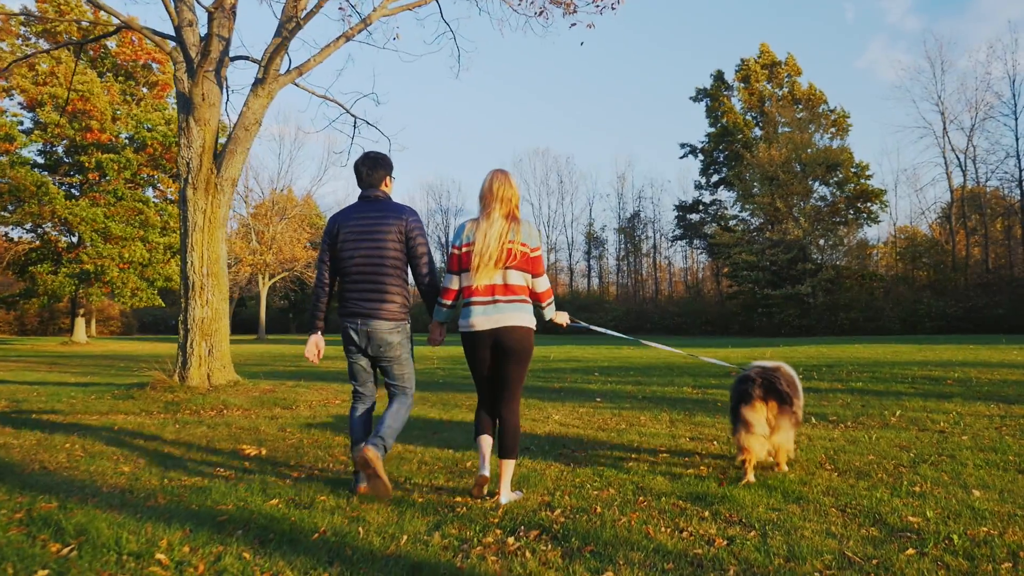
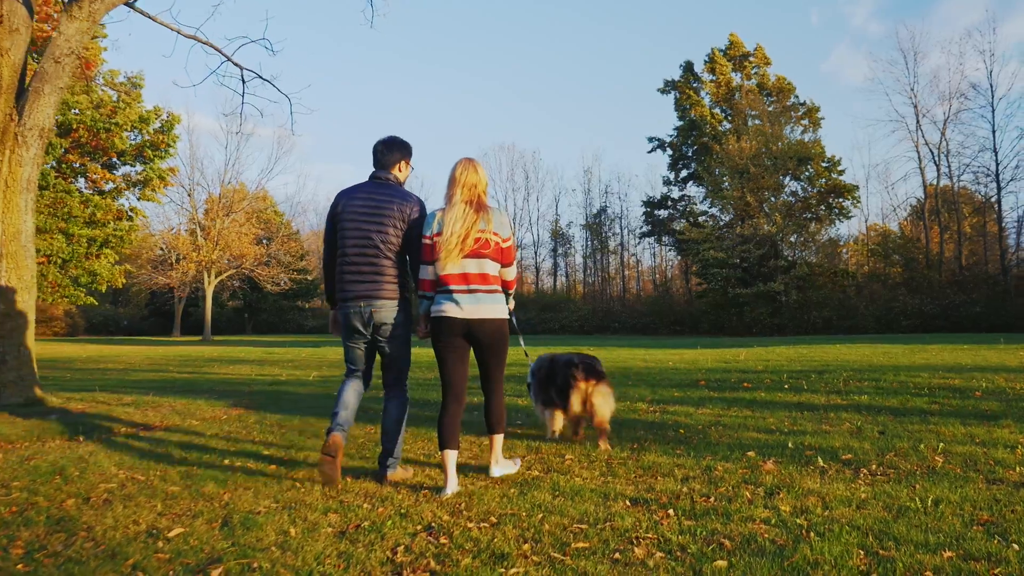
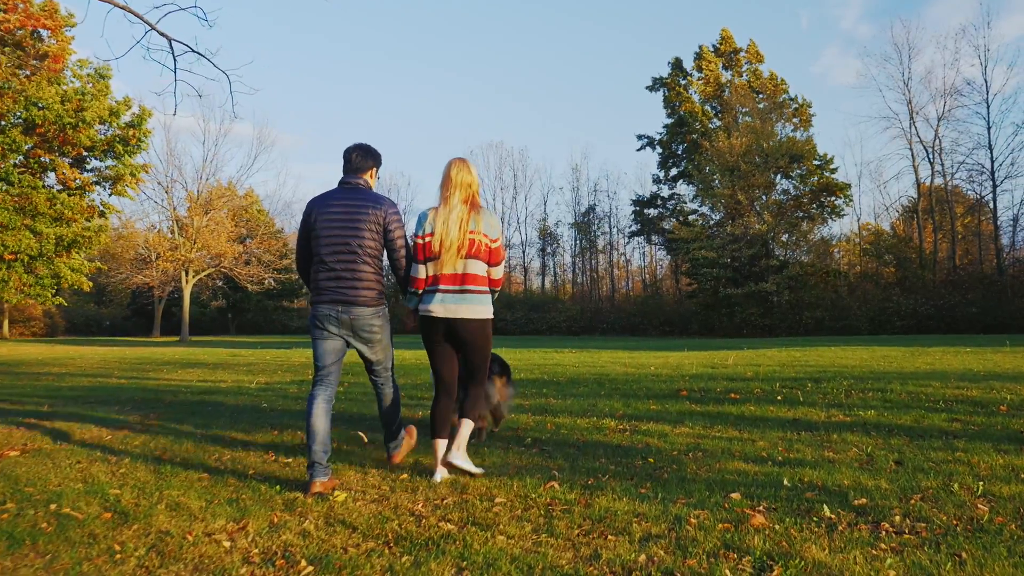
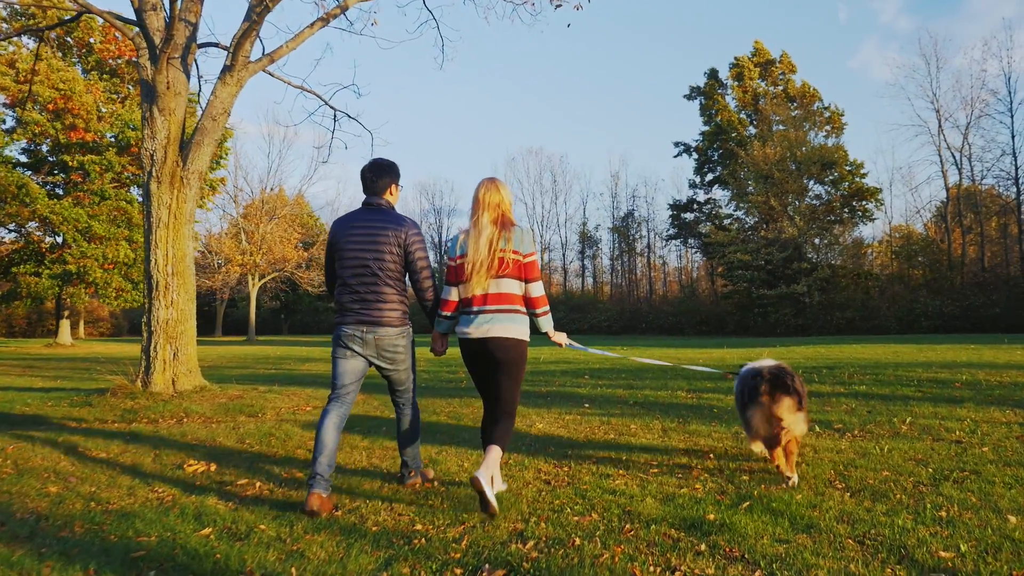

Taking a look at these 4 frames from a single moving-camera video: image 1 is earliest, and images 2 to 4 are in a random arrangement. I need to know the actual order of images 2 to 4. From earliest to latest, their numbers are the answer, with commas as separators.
4, 2, 3
